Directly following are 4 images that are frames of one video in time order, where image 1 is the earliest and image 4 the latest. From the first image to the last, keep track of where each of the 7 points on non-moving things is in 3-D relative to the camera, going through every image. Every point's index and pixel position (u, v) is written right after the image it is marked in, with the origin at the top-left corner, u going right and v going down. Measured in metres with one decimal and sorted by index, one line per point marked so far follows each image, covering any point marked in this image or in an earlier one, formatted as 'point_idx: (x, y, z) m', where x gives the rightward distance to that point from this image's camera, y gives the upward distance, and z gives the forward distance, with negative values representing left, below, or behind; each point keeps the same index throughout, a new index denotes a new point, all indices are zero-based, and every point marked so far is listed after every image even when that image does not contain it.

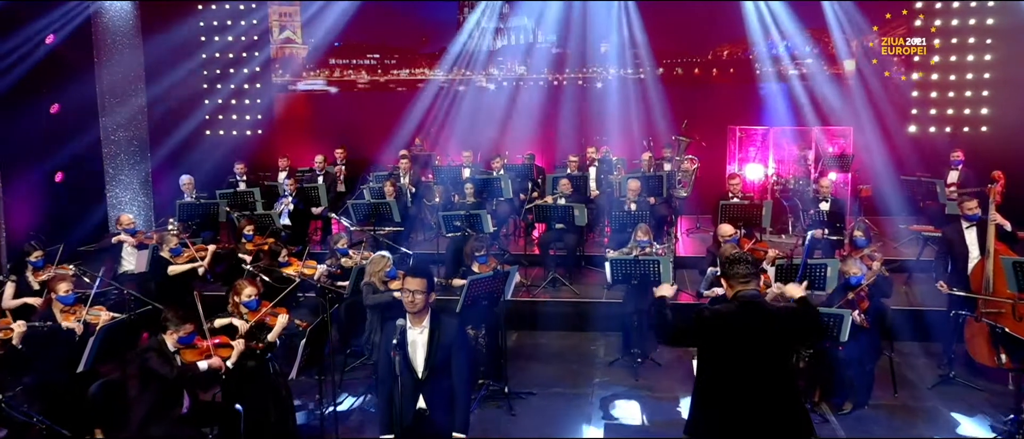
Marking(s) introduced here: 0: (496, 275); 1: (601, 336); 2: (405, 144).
0: (-0.1, -0.5, +7.5) m
1: (+1.0, -1.3, +9.7) m
2: (-2.2, +1.6, +16.3) m
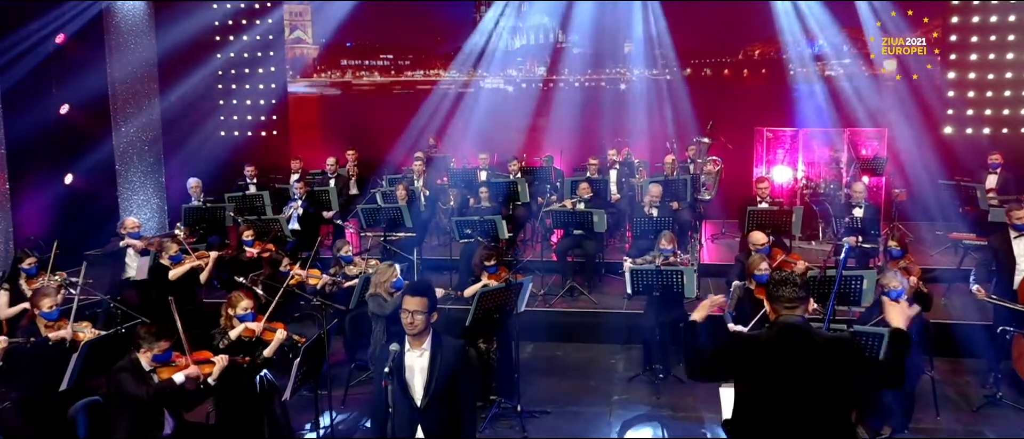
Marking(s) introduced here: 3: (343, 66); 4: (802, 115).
0: (0.0, -0.6, +7.1) m
1: (+1.2, -1.4, +9.2) m
2: (-1.9, +1.5, +15.9) m
3: (-3.3, +3.1, +16.9) m
4: (+5.1, +1.9, +14.9) m
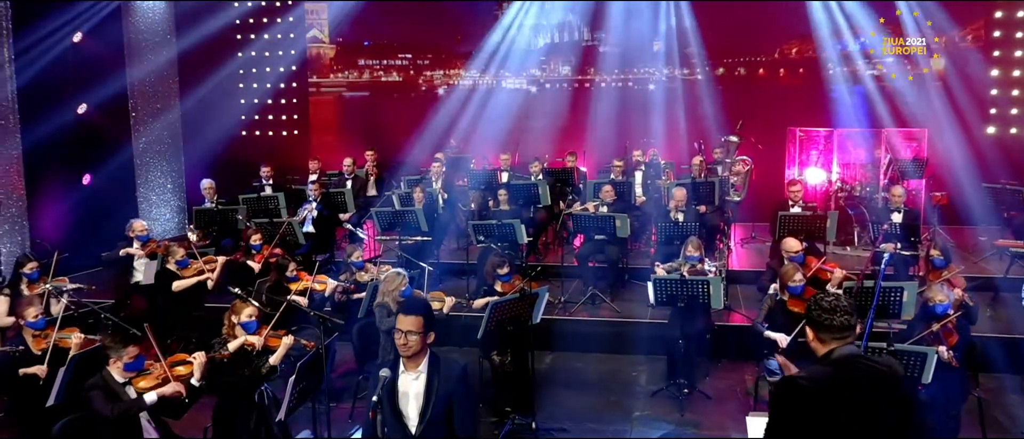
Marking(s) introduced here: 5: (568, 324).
0: (+0.1, -0.6, +6.7) m
1: (+1.3, -1.5, +8.7) m
2: (-1.4, +1.5, +15.5) m
3: (-2.9, +3.0, +16.6) m
4: (+5.5, +1.8, +14.3) m
5: (+0.6, -1.1, +9.0) m
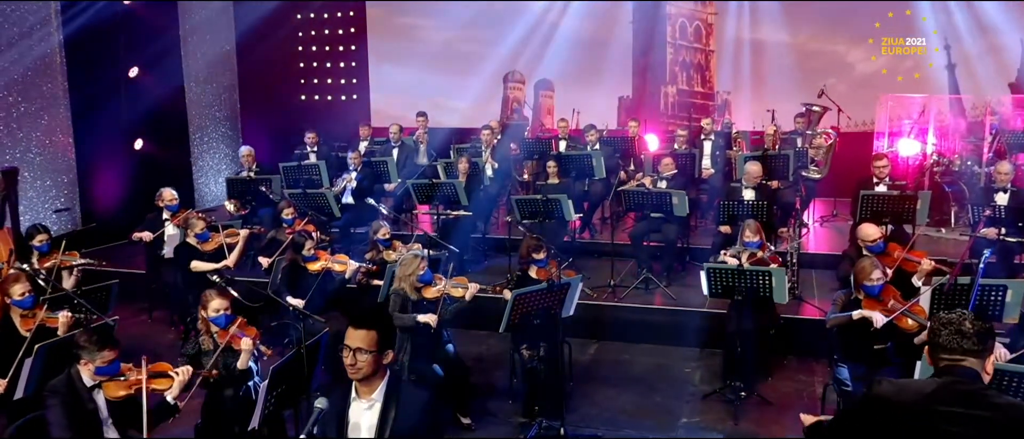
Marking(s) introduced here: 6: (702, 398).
0: (+0.3, -0.5, +5.9) m
1: (+1.7, -1.2, +7.8) m
2: (-0.3, +2.0, +14.7) m
3: (-1.7, +3.6, +15.9) m
4: (+6.4, +2.2, +12.8) m
5: (+1.0, -0.9, +8.1) m
6: (+1.5, -1.5, +6.9) m
